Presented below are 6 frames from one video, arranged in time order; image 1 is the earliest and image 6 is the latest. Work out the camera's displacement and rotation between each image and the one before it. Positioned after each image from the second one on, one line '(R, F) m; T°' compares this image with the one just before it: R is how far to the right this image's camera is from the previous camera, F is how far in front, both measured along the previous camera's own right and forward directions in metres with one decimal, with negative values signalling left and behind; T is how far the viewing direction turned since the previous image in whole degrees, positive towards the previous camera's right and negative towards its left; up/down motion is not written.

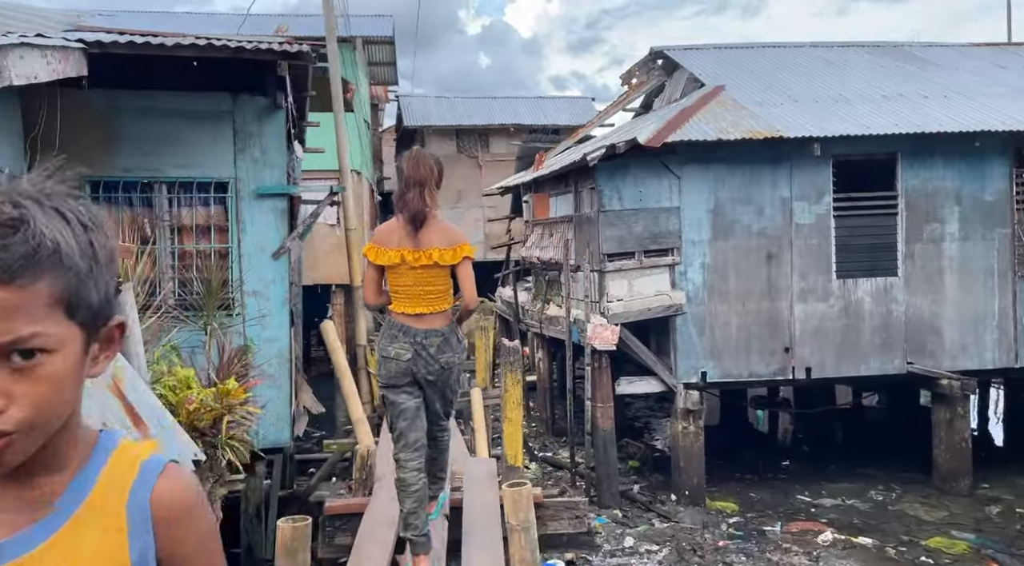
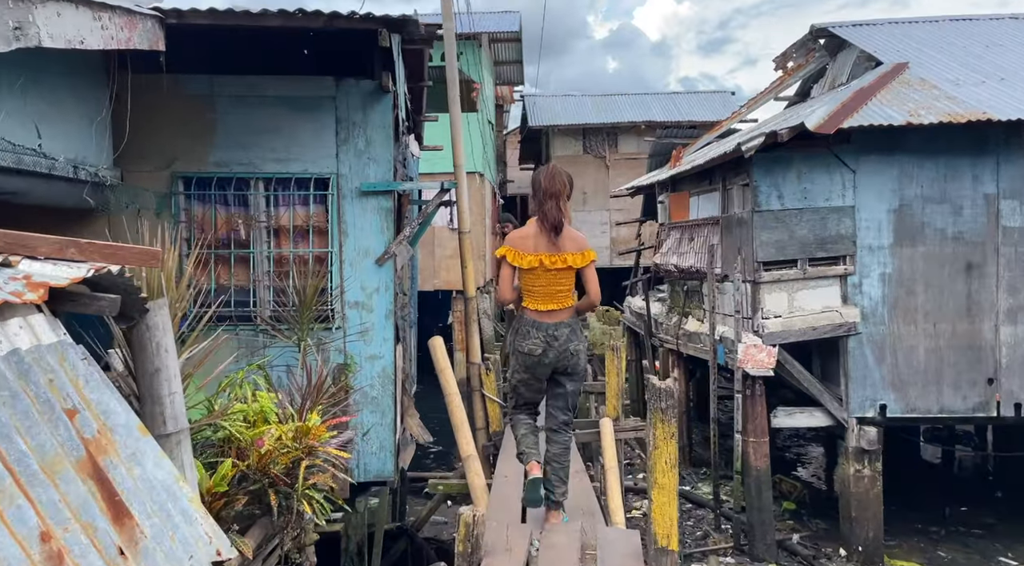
(-0.1, +1.2) m; -9°
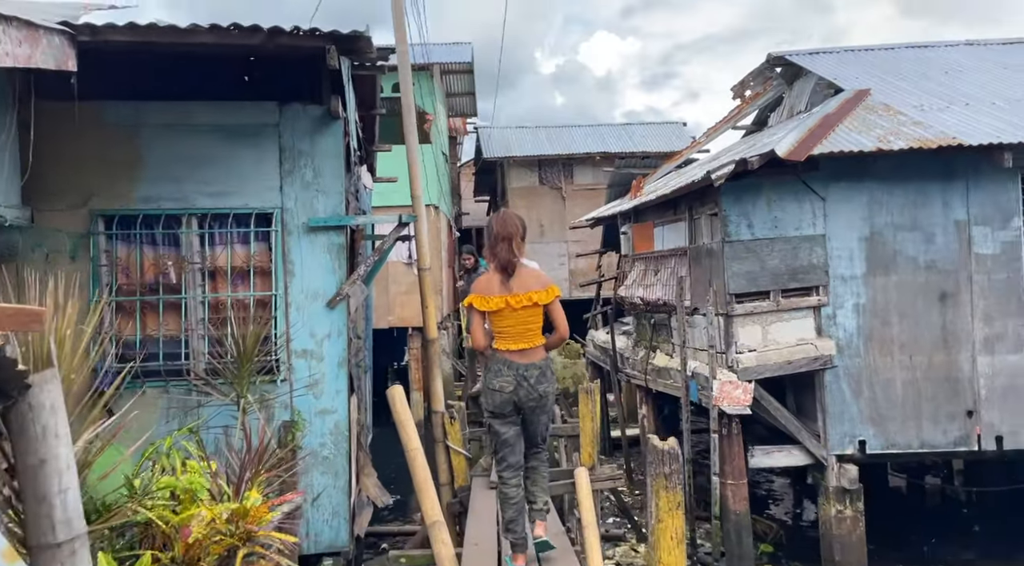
(-0.1, +0.5) m; +3°
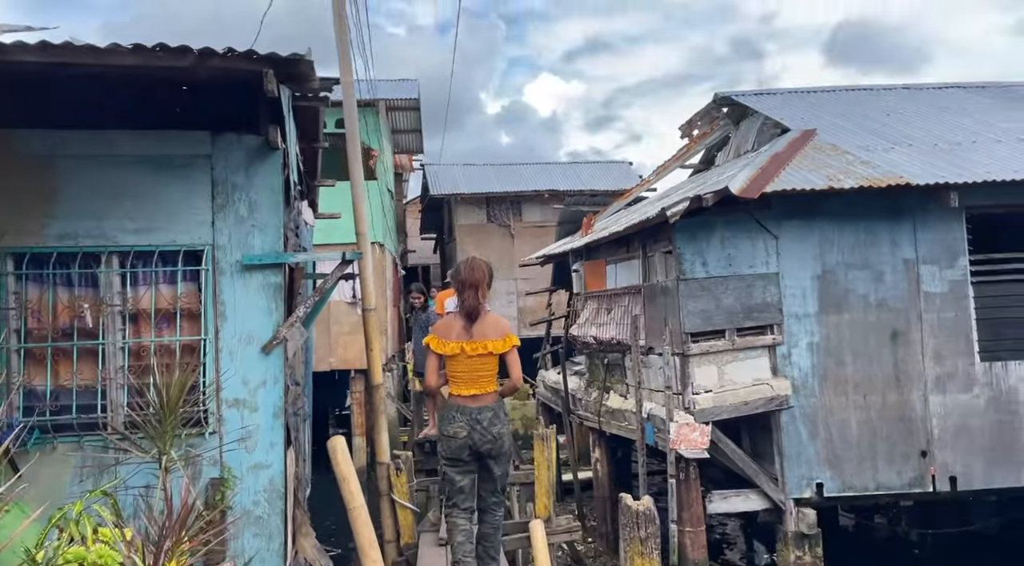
(0.0, +0.3) m; +4°
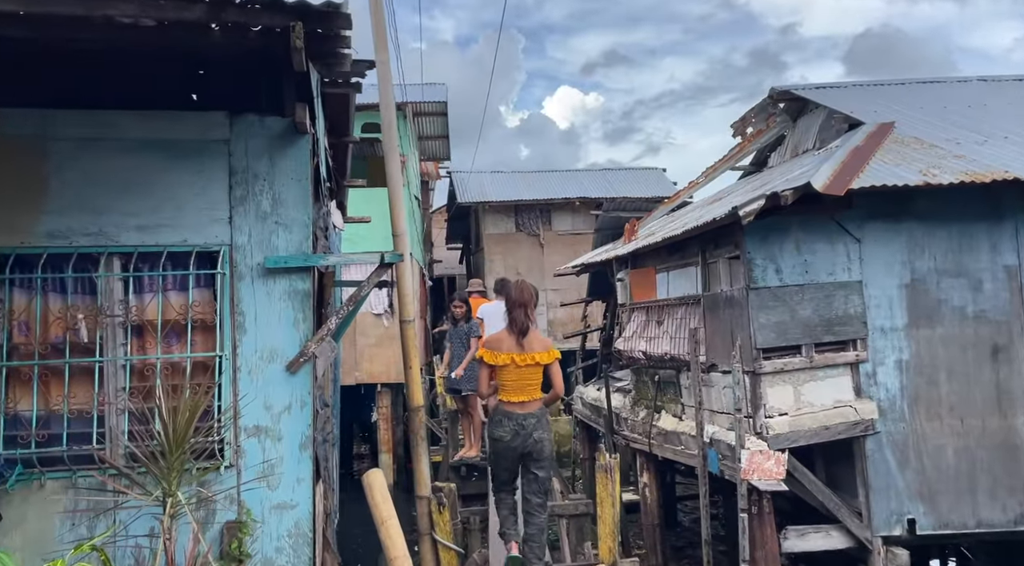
(-0.3, +0.8) m; -1°
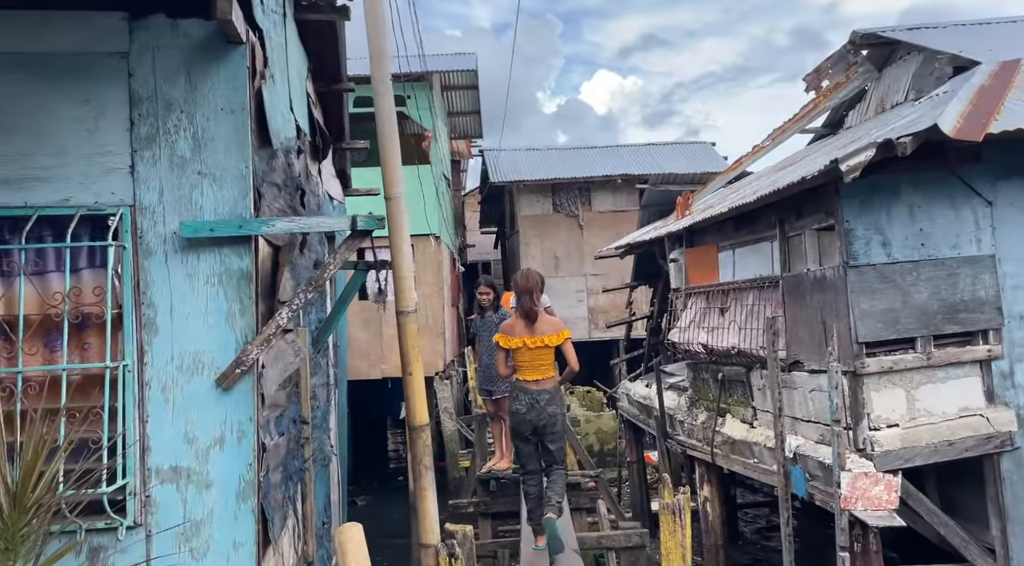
(0.0, +1.4) m; -3°
